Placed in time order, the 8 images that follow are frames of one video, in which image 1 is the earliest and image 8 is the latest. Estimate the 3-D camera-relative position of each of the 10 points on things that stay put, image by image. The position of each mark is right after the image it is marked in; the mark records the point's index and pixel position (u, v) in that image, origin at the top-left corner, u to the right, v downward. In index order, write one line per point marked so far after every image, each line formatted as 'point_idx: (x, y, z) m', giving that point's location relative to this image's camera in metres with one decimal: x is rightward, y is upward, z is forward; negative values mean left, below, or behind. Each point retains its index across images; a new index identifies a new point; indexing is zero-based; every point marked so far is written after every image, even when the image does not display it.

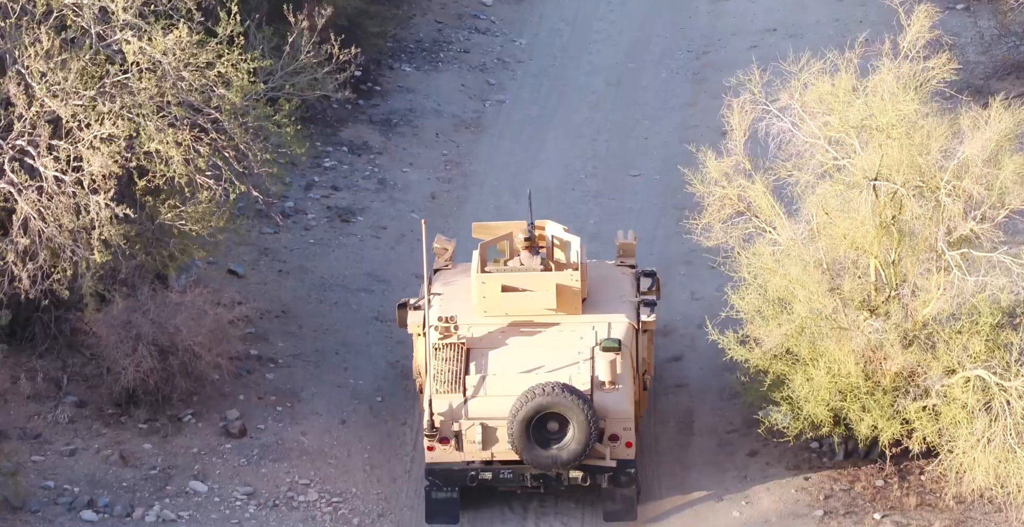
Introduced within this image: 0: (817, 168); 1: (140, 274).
0: (+2.9, +0.9, +17.1) m
1: (-3.6, -0.1, +17.3) m
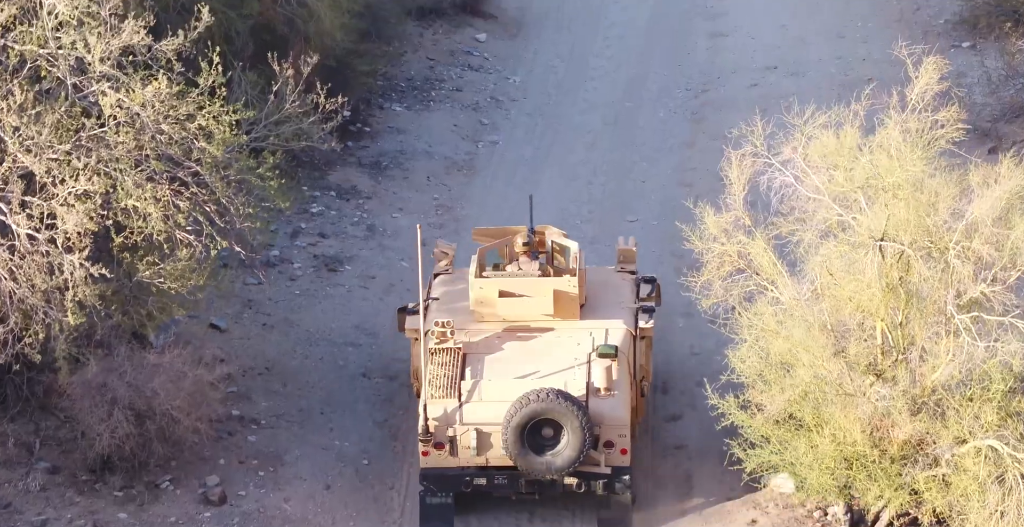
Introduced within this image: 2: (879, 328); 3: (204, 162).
0: (+2.8, +0.3, +16.4) m
1: (-3.7, -0.7, +16.7) m
2: (+3.2, -0.6, +15.8) m
3: (-2.9, +1.0, +16.9) m
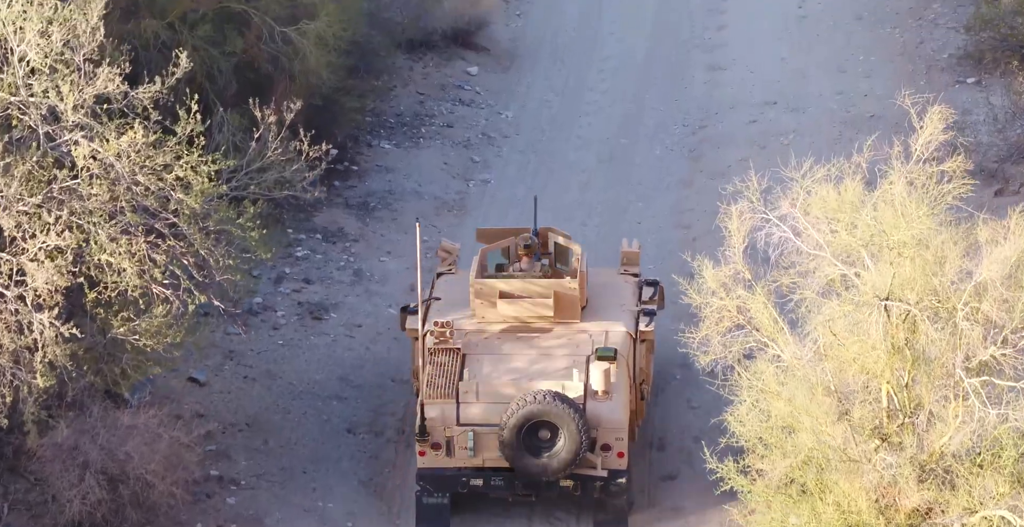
0: (+2.7, -0.2, +15.8) m
1: (-3.8, -1.2, +16.0) m
2: (+3.1, -1.1, +15.1) m
3: (-3.0, +0.5, +16.2) m
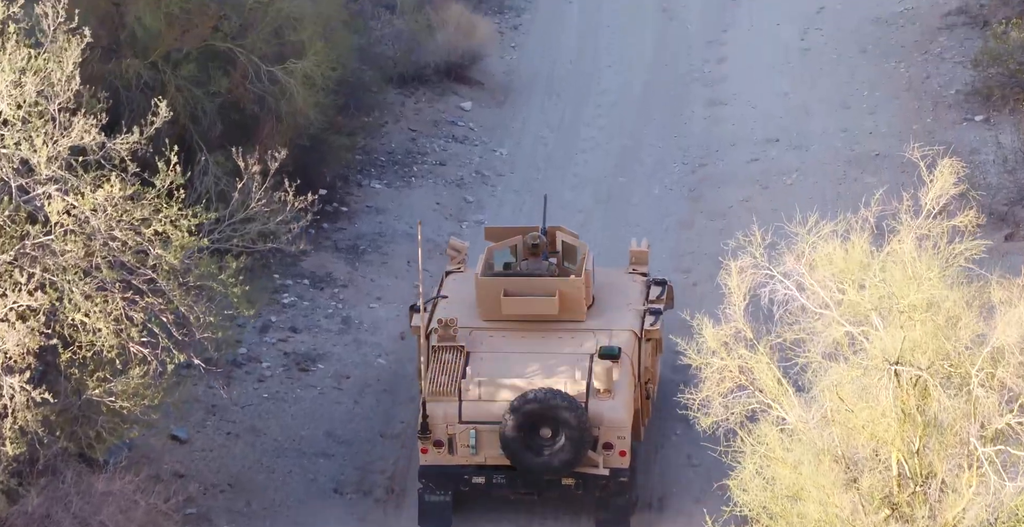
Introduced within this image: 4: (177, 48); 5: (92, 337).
0: (+2.7, -0.7, +15.1) m
1: (-3.8, -1.7, +15.3) m
2: (+3.1, -1.6, +14.4) m
3: (-3.1, 0.0, +15.6) m
4: (-3.6, +2.4, +19.5) m
5: (-3.5, -0.6, +15.1) m
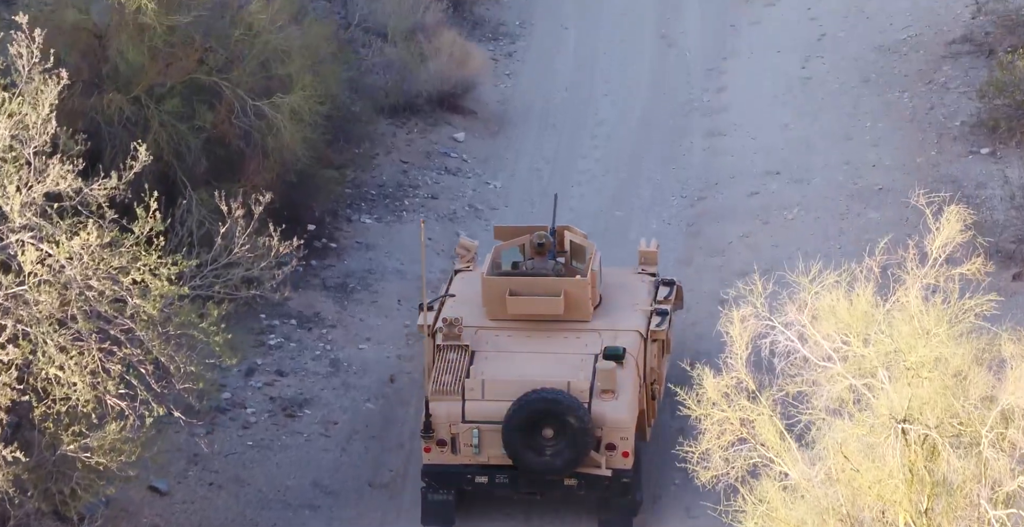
0: (+2.6, -1.1, +14.5) m
1: (-3.9, -2.1, +14.7) m
2: (+3.0, -2.0, +13.8) m
3: (-3.1, -0.5, +15.0) m
4: (-3.7, +1.9, +18.9) m
5: (-3.6, -1.0, +14.5) m
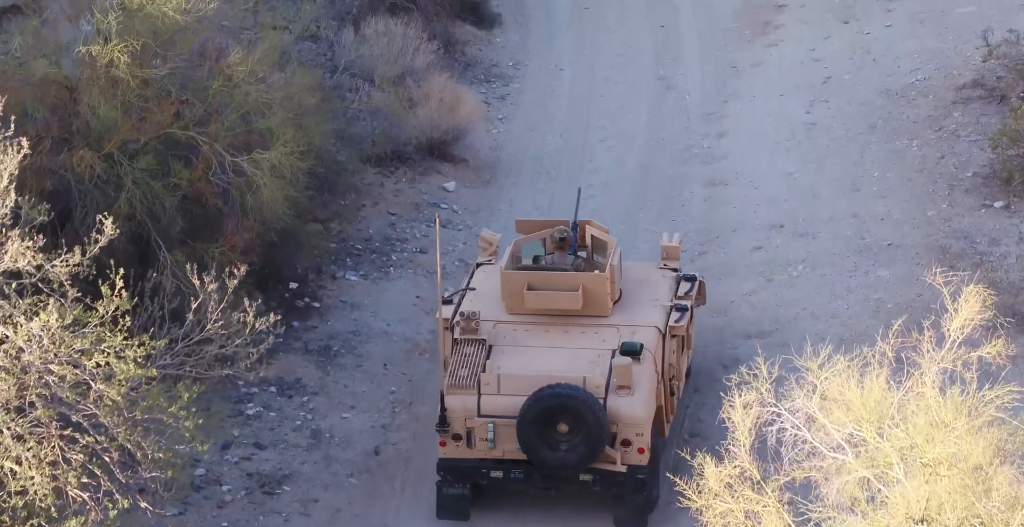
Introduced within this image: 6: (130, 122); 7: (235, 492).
0: (+2.5, -1.8, +13.6) m
1: (-4.0, -2.7, +13.7) m
2: (+2.9, -2.6, +12.9) m
3: (-3.2, -1.1, +14.0) m
4: (-3.8, +1.3, +18.0) m
5: (-3.7, -1.7, +13.5) m
6: (-3.8, +1.4, +17.9) m
7: (-2.6, -2.2, +17.1) m
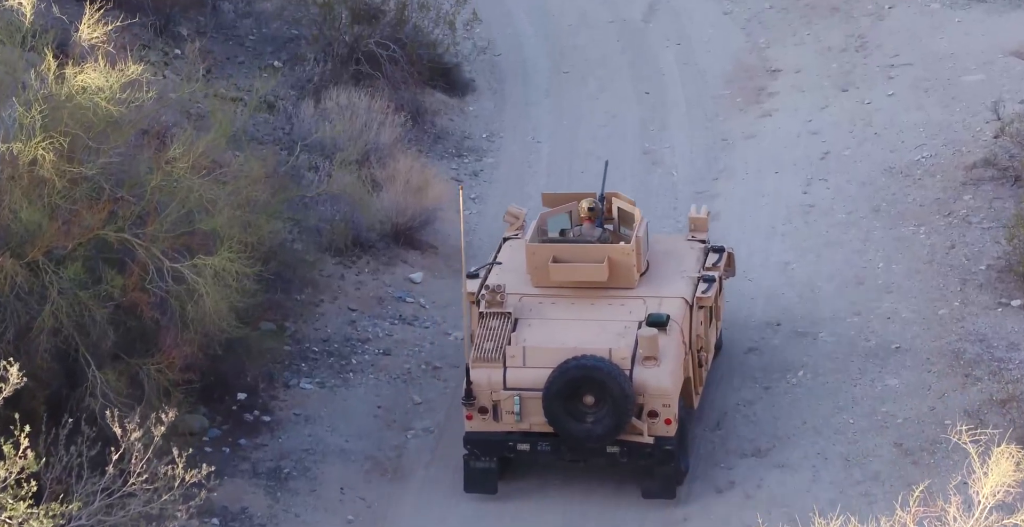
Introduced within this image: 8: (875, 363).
0: (+2.3, -2.8, +11.7) m
1: (-4.2, -3.8, +11.8) m
2: (+2.7, -3.7, +11.0) m
3: (-3.4, -2.2, +12.1) m
4: (-4.1, +0.2, +16.1) m
5: (-3.9, -2.7, +11.6) m
6: (-4.1, +0.3, +16.0) m
7: (-2.9, -3.3, +15.2) m
8: (+3.8, -1.0, +18.8) m
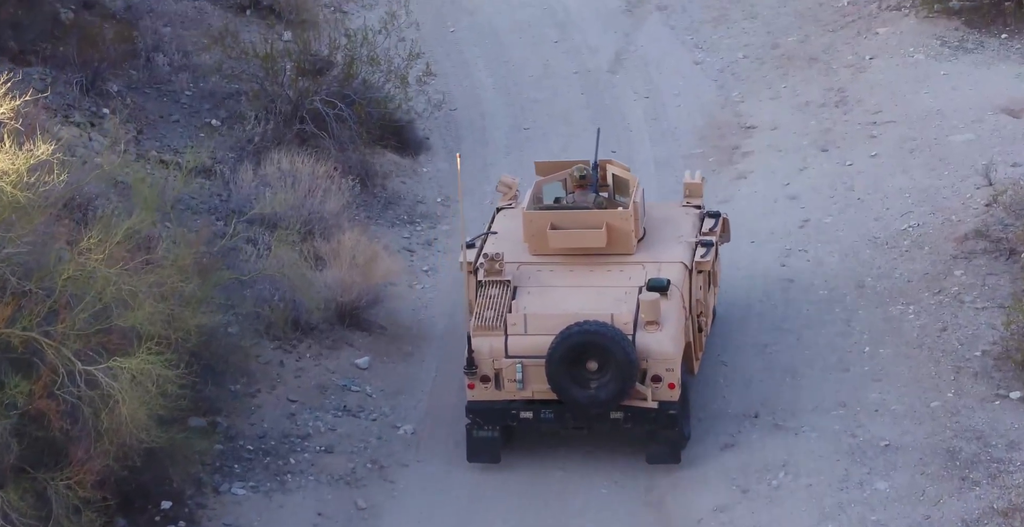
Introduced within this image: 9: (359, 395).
0: (+2.0, -3.7, +10.1) m
1: (-4.5, -4.6, +10.0) m
2: (+2.4, -4.5, +9.4) m
3: (-3.8, -3.0, +10.4) m
4: (-4.5, -0.7, +14.3) m
5: (-4.2, -3.6, +9.9) m
6: (-4.5, -0.5, +14.2) m
7: (-3.3, -4.1, +13.4) m
8: (+3.4, -1.9, +17.2) m
9: (-1.6, -1.3, +18.5) m
